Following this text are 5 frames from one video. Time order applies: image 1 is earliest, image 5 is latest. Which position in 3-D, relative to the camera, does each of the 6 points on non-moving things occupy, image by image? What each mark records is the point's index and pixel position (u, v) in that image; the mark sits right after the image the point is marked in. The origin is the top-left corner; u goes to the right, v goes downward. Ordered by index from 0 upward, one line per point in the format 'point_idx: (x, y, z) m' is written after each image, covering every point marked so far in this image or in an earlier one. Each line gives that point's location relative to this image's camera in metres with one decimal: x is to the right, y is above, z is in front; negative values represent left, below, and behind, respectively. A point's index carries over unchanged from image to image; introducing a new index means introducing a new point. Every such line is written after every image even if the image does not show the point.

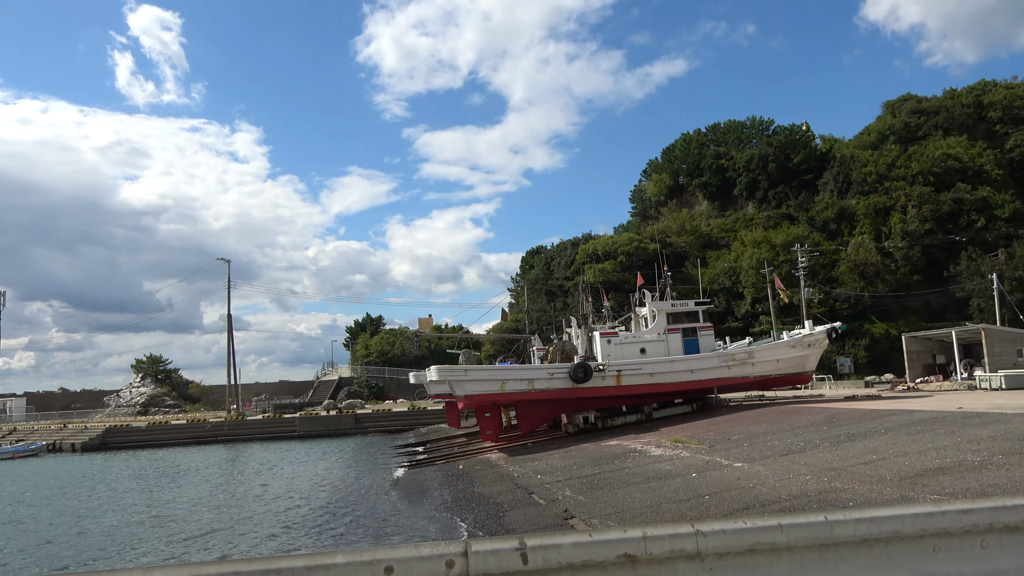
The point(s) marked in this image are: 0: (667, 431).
0: (+3.7, -3.4, +17.9) m
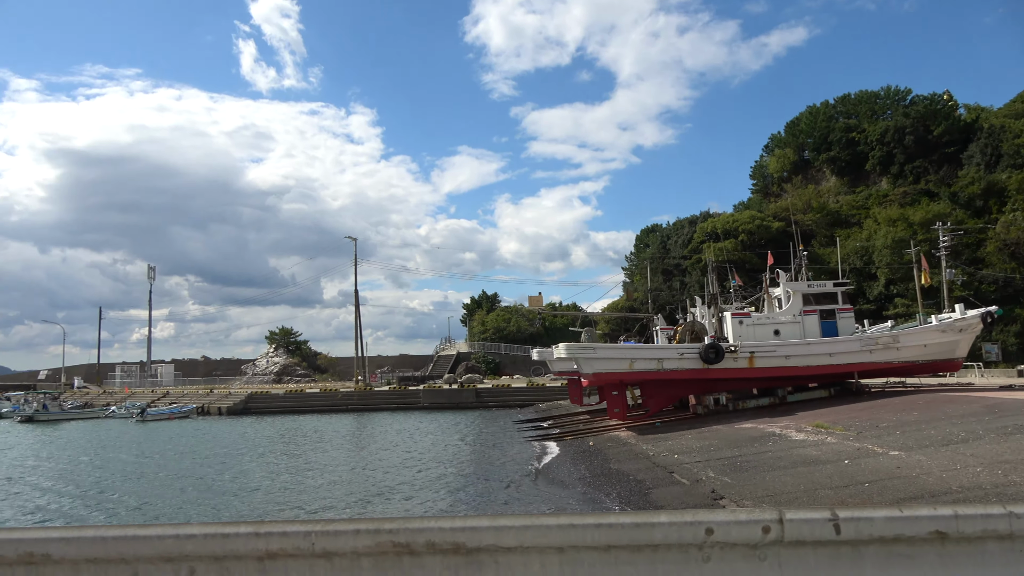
0: (+6.8, -3.0, +17.3) m
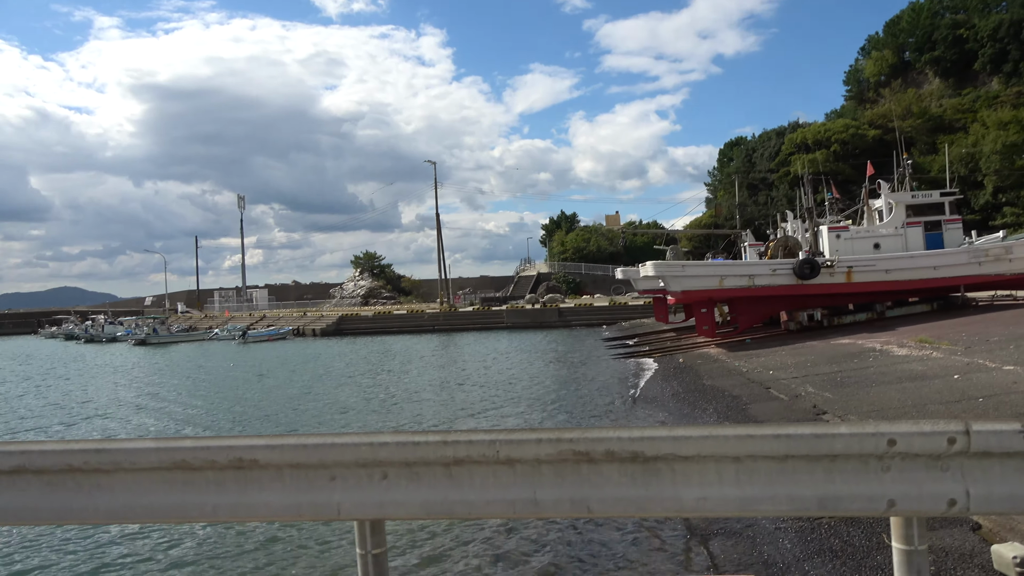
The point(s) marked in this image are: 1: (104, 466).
0: (+8.9, -1.0, +16.7) m
1: (-1.2, -0.5, +2.2) m
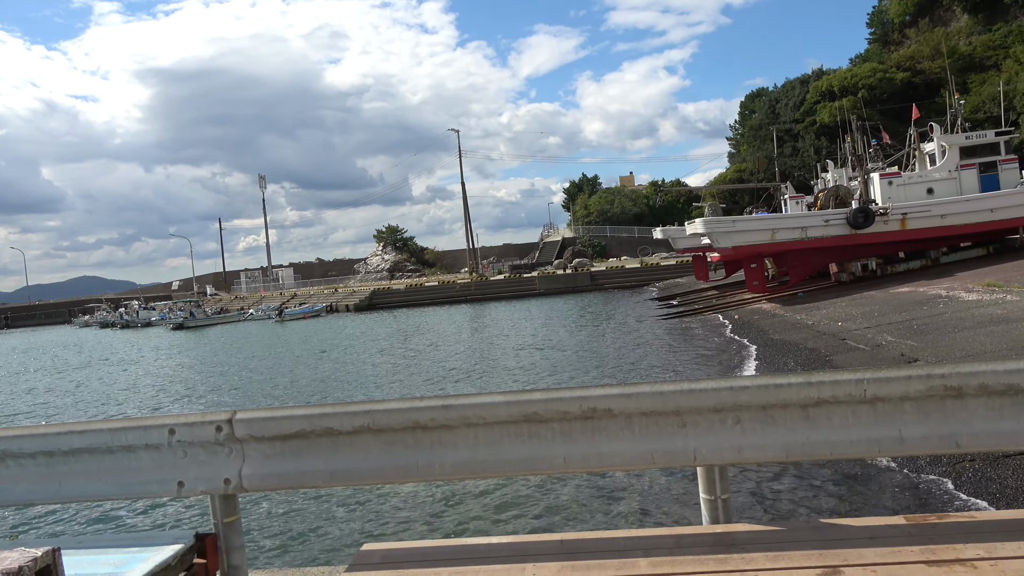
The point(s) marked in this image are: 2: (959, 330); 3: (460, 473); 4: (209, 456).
0: (+10.1, +0.2, +16.5) m
1: (-0.2, -0.4, +2.2) m
2: (+6.9, -0.7, +11.5) m
3: (-0.1, -0.5, +2.2) m
4: (-0.9, -0.5, +2.3) m
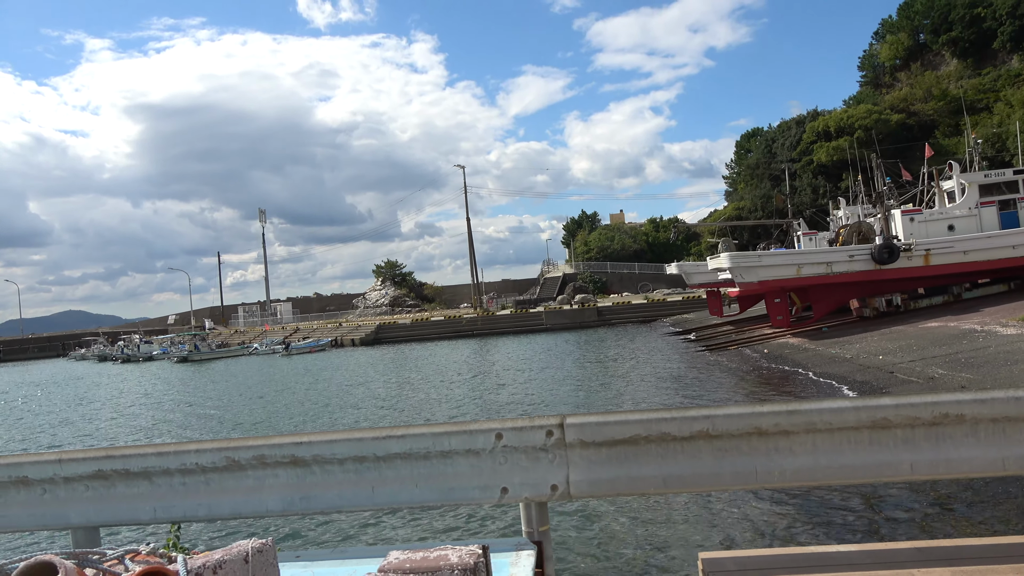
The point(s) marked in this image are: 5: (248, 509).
0: (+10.9, -0.5, +16.7) m
1: (+0.8, -0.4, +2.2) m
2: (+7.7, -1.2, +11.5) m
3: (+0.8, -0.6, +2.2) m
4: (+0.1, -0.5, +2.2) m
5: (-0.8, -0.7, +2.3) m
